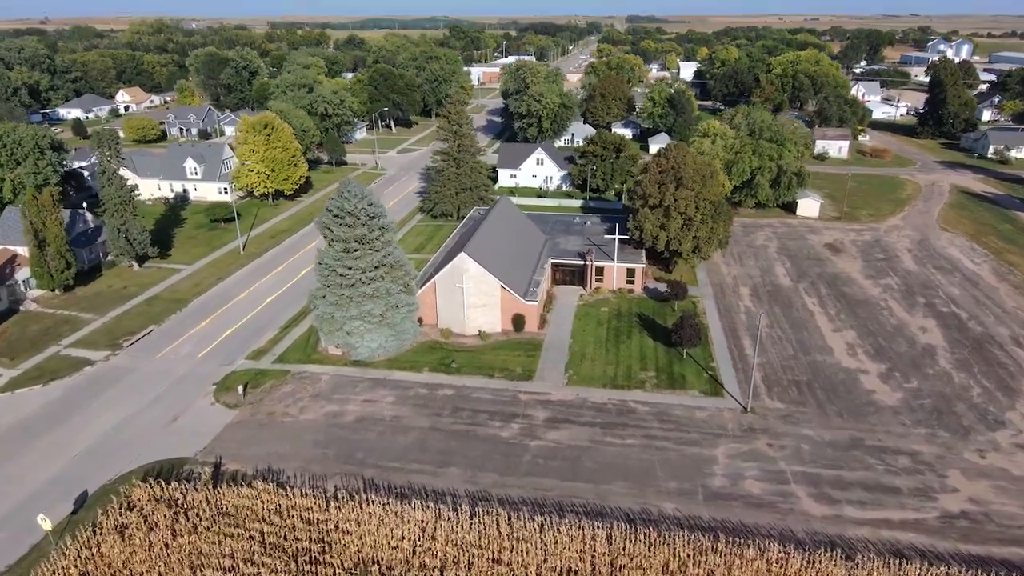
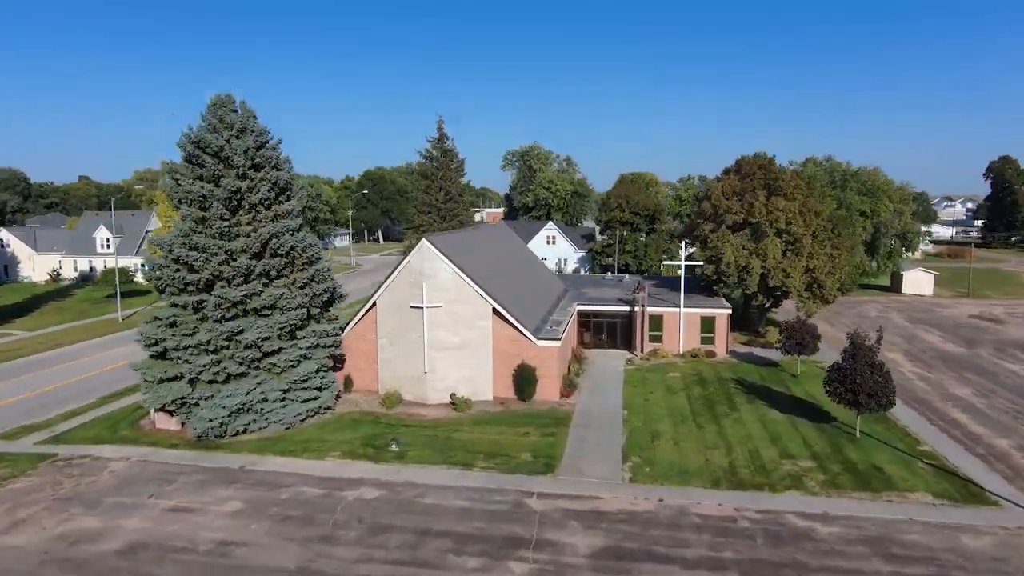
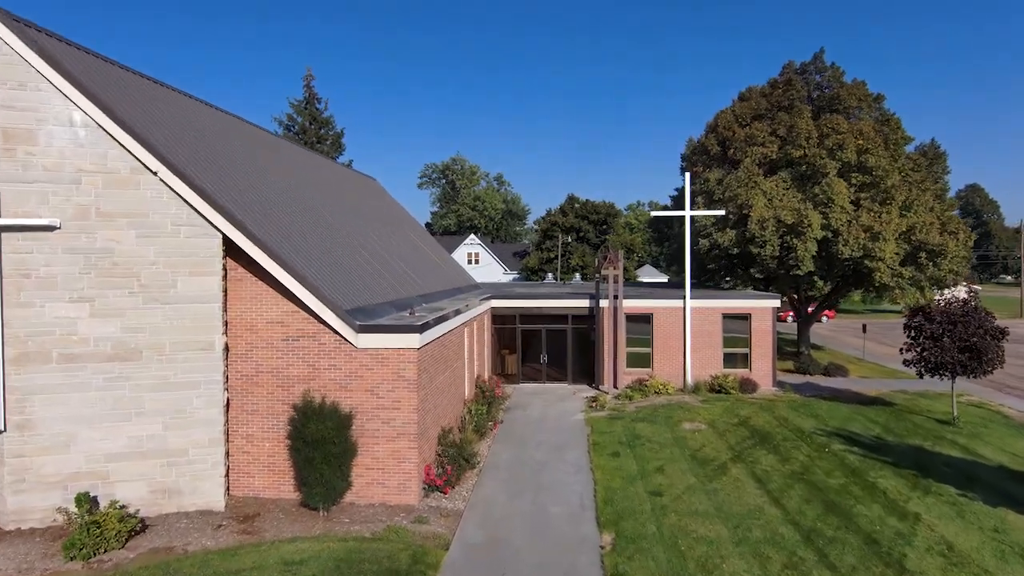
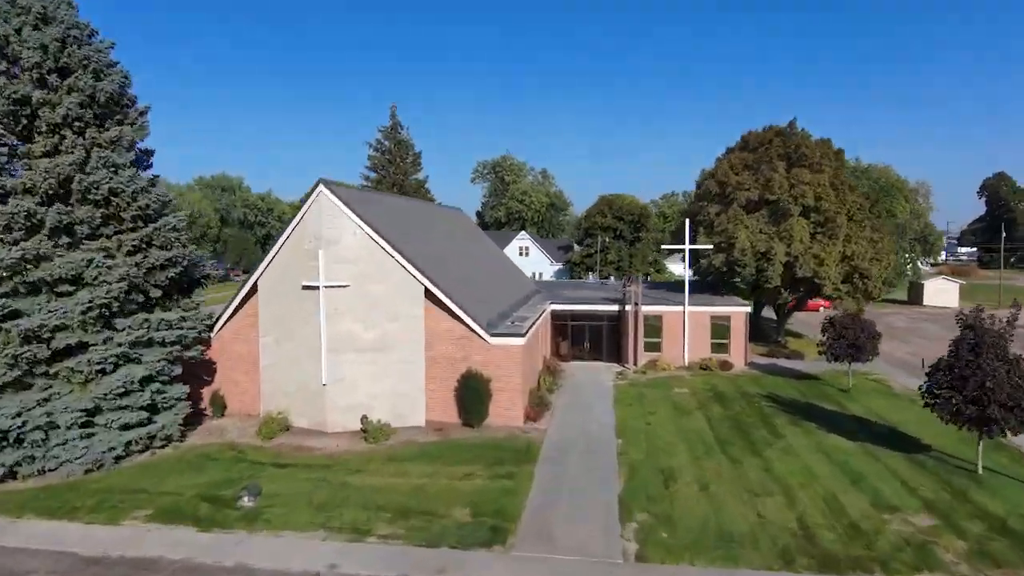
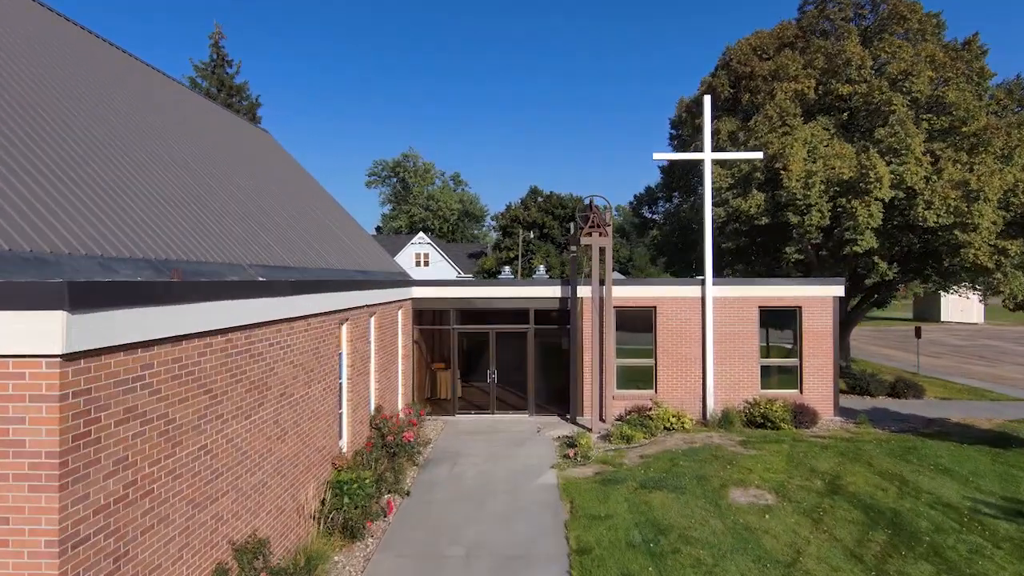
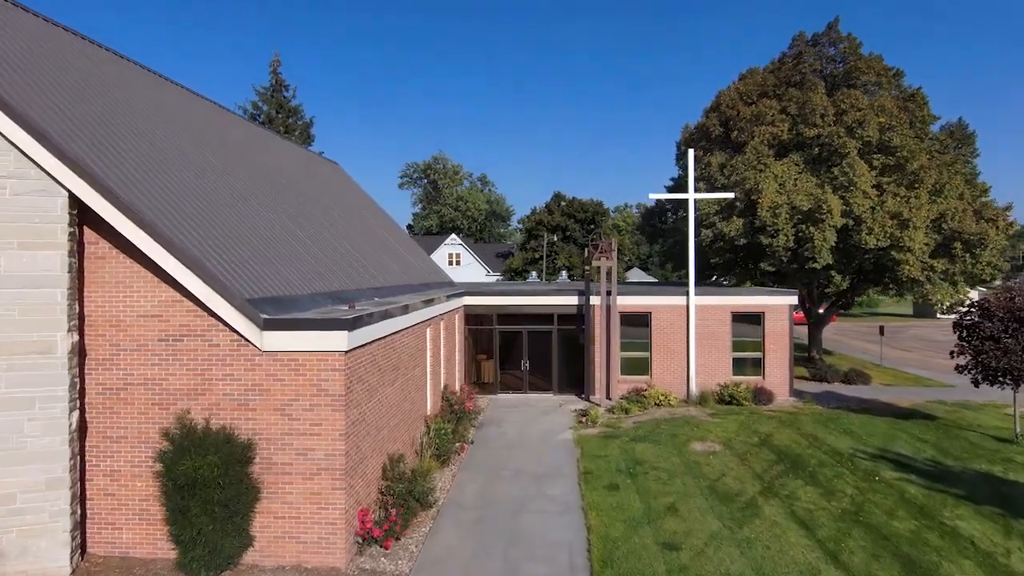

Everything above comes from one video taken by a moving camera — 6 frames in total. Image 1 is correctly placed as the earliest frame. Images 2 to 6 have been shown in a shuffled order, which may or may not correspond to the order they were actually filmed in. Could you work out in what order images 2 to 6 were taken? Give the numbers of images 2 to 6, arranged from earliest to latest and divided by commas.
2, 4, 3, 6, 5
